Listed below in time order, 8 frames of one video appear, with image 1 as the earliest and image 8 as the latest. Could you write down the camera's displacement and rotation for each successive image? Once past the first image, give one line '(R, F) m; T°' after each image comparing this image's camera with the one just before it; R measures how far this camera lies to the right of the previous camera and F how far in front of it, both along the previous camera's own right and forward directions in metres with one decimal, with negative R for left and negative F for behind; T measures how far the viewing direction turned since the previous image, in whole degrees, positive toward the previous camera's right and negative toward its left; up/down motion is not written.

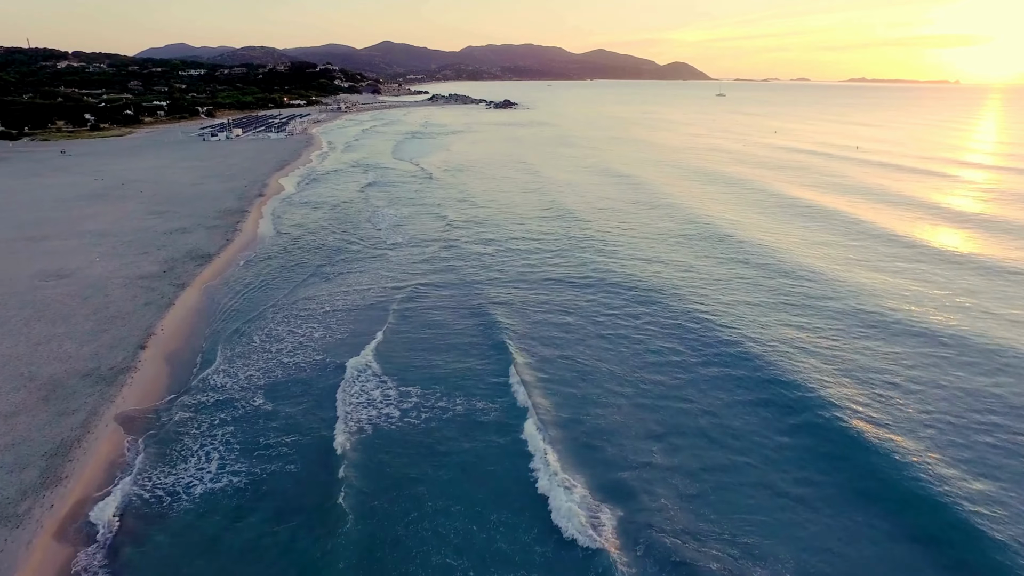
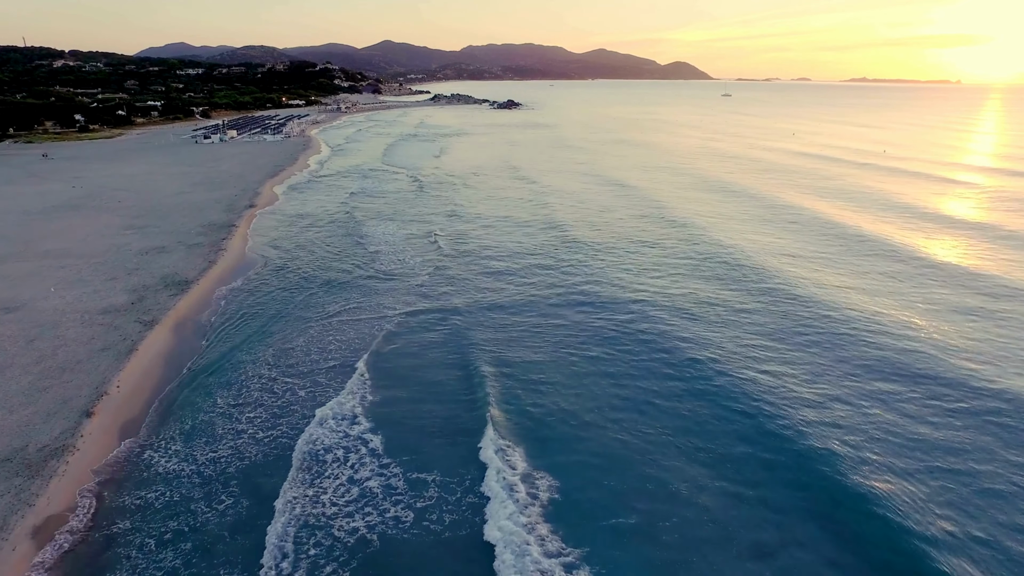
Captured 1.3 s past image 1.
(-0.5, +3.2) m; 0°
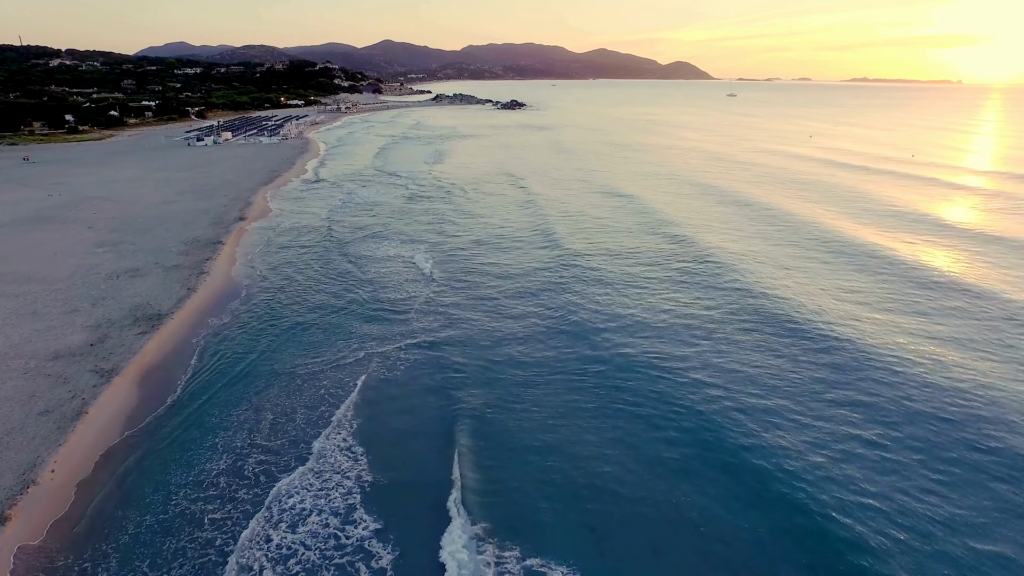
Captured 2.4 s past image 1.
(-0.6, +3.2) m; 0°
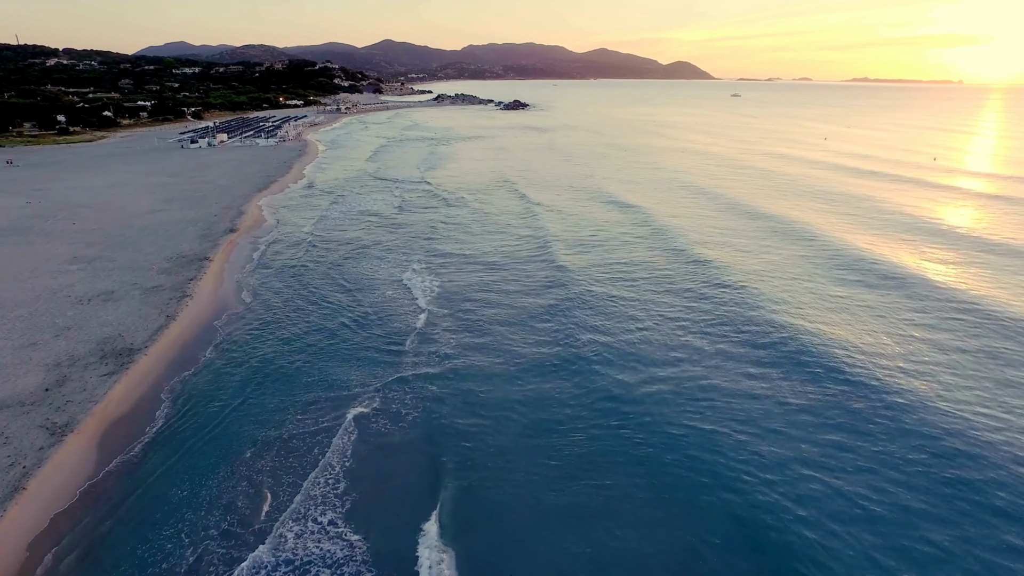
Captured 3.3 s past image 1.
(-0.5, +2.5) m; 0°
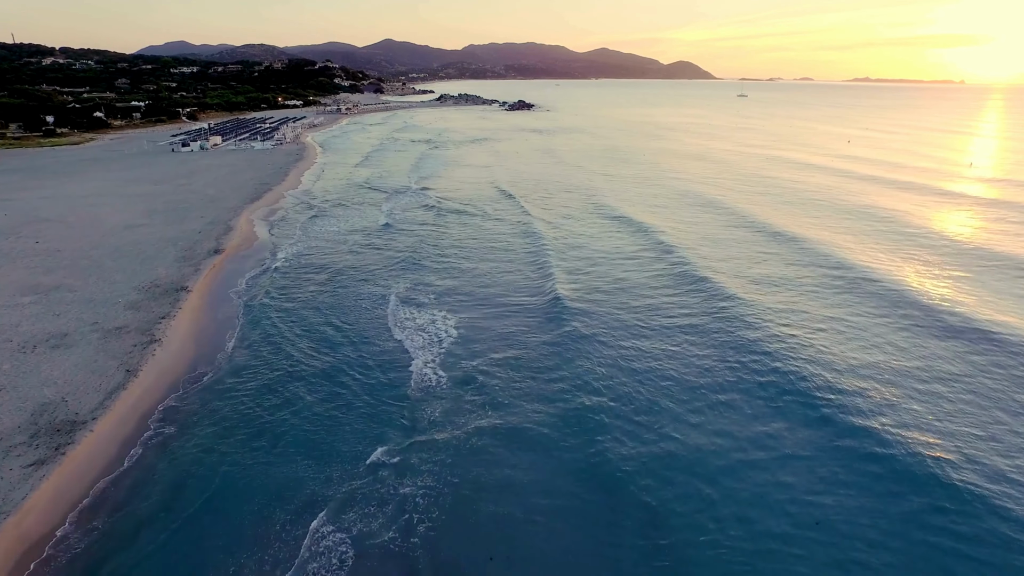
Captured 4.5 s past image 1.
(-0.7, +3.6) m; 0°
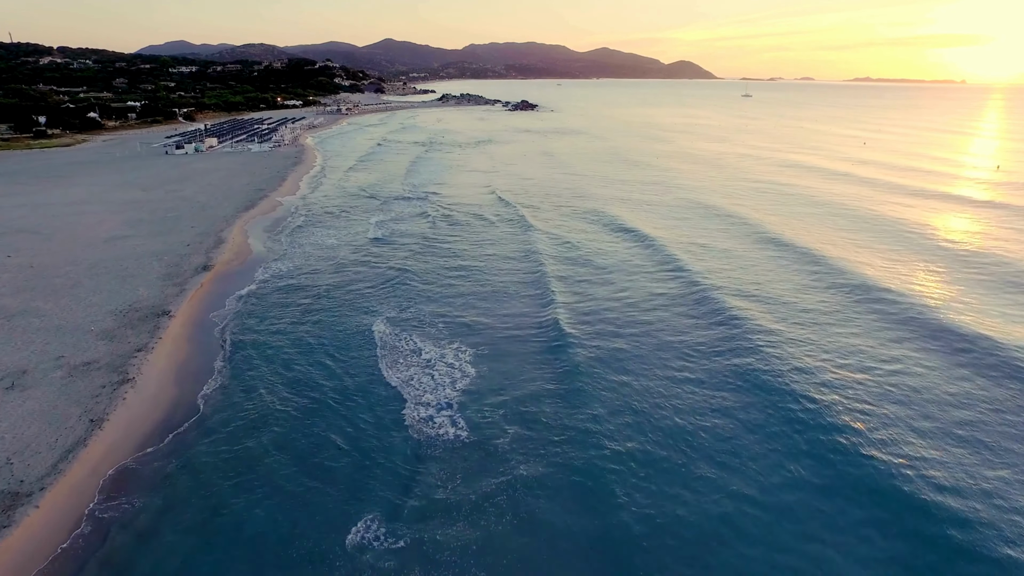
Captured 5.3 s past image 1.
(-0.5, +2.2) m; 0°
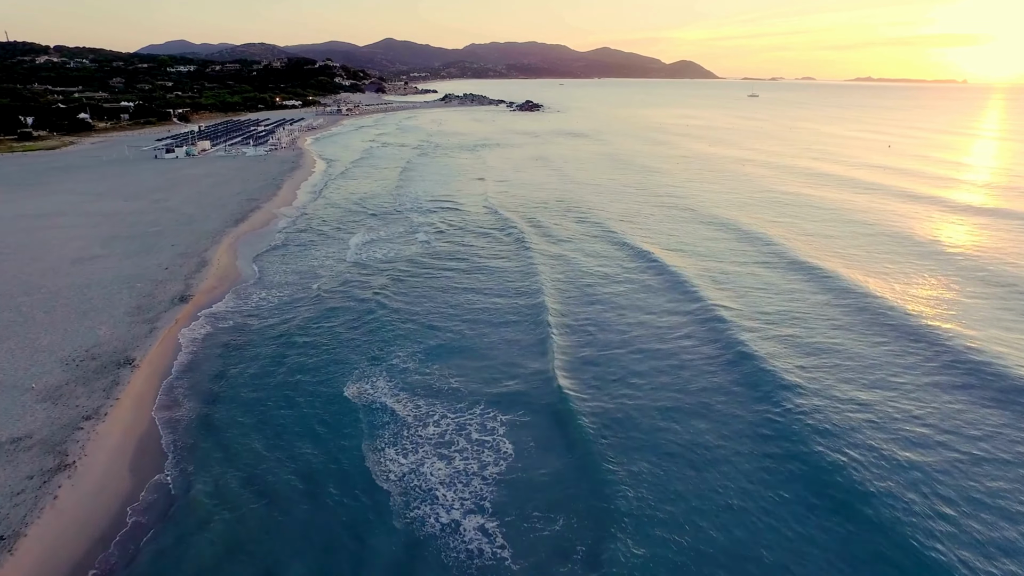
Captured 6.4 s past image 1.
(-0.6, +3.2) m; 0°
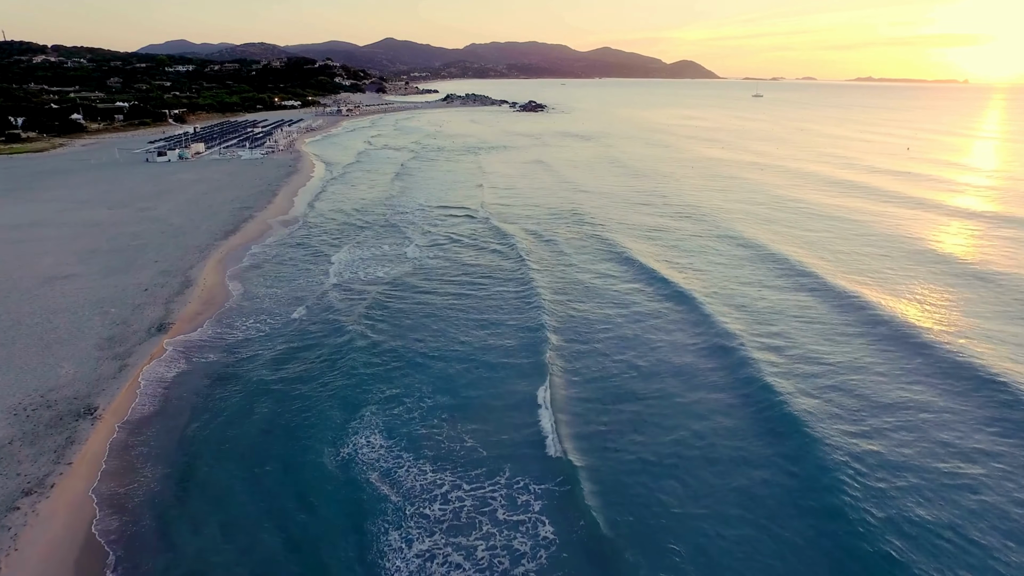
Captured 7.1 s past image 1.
(-0.4, +2.3) m; 0°
